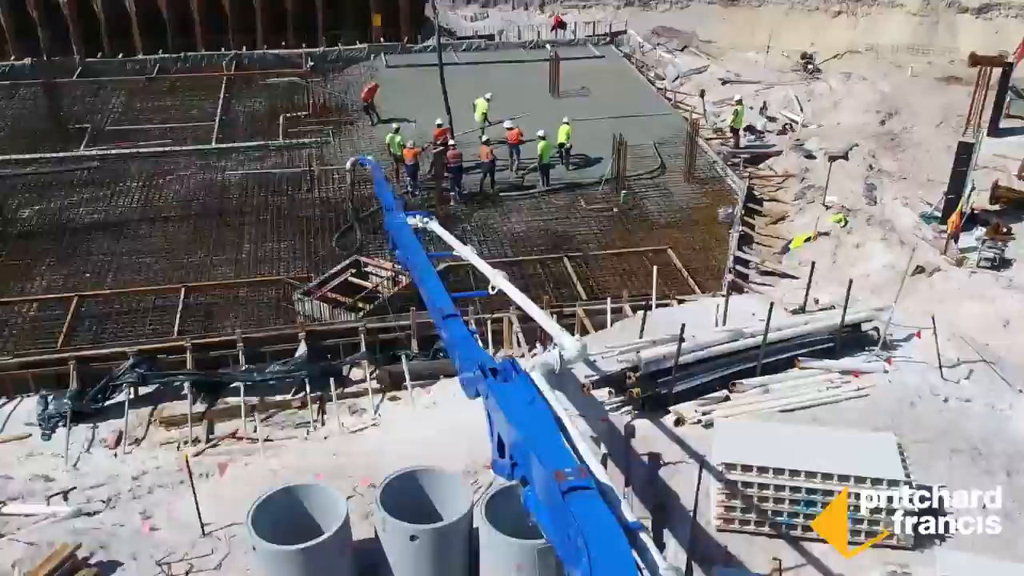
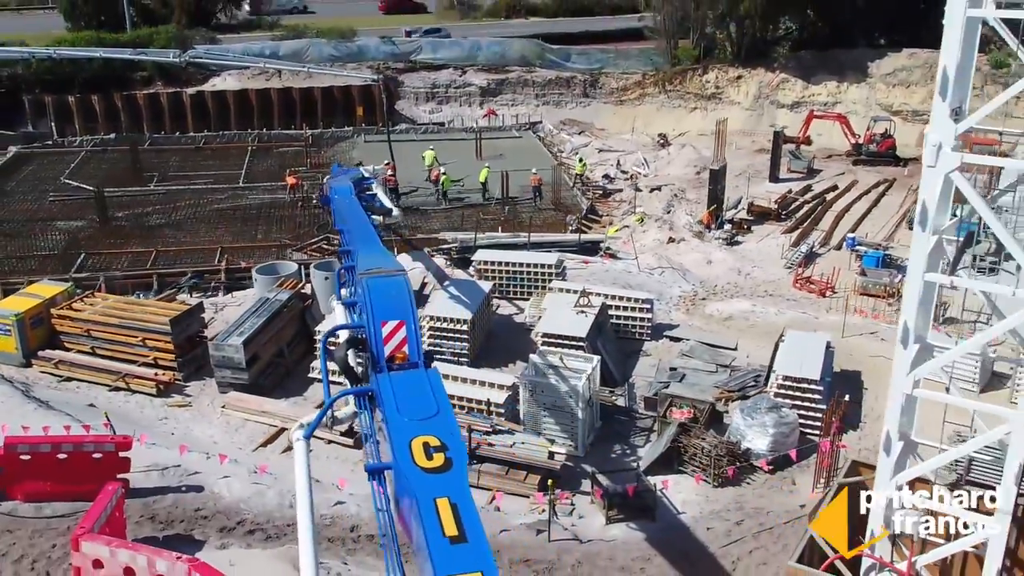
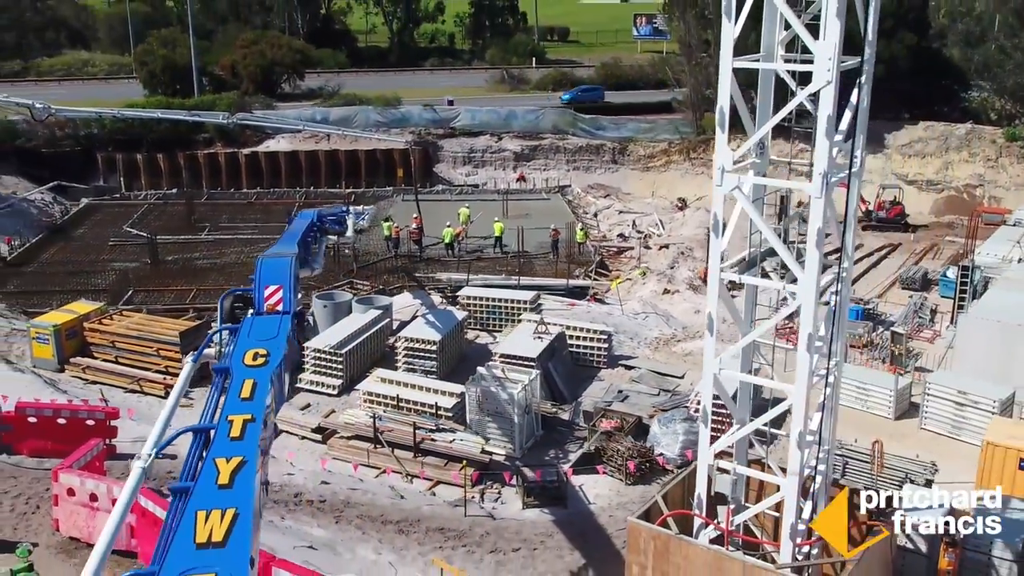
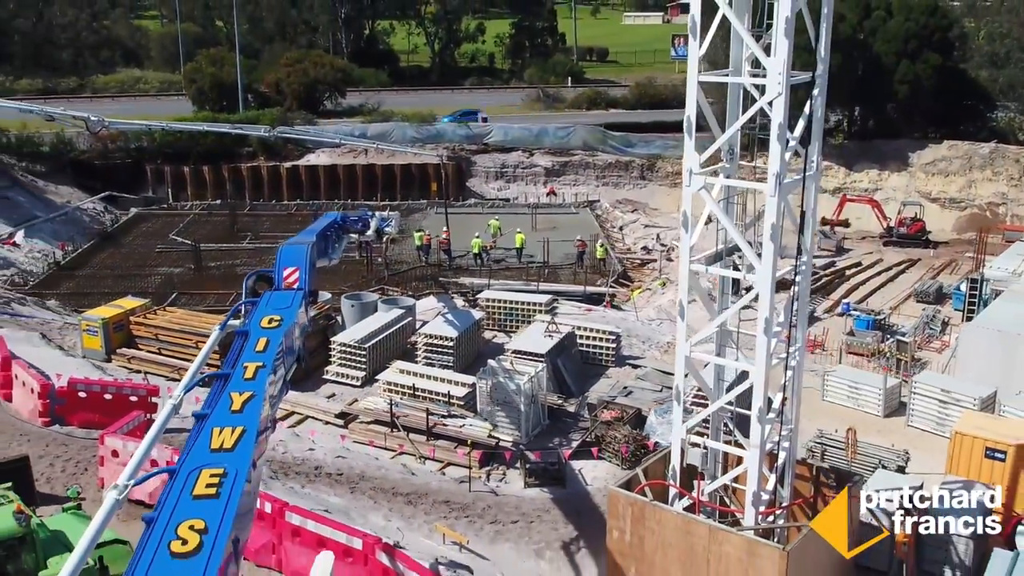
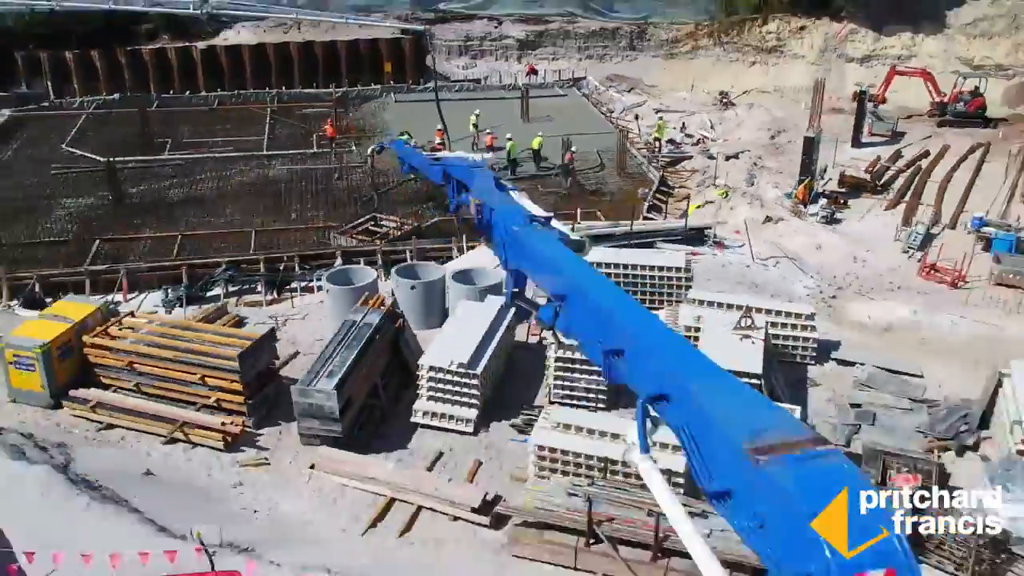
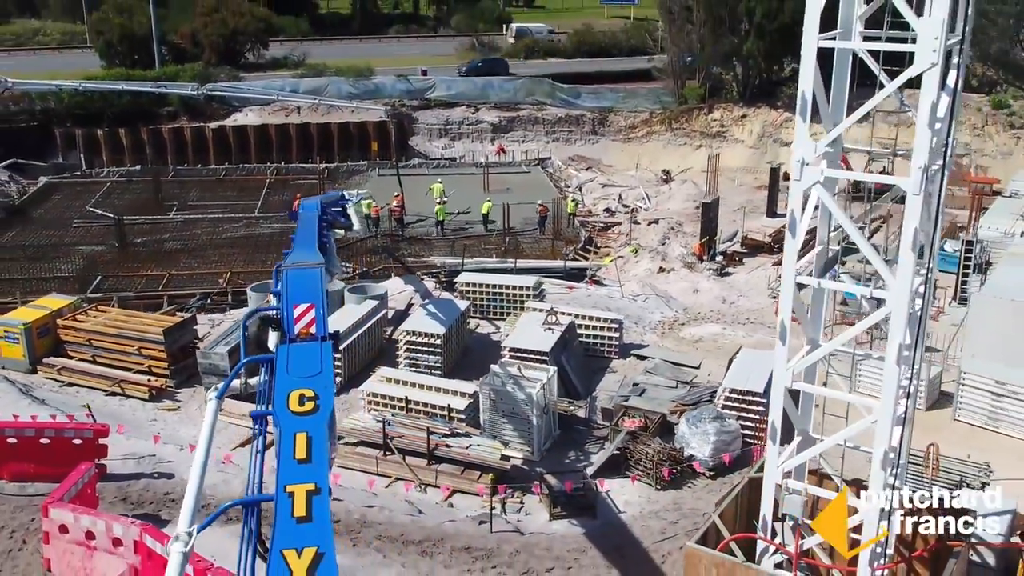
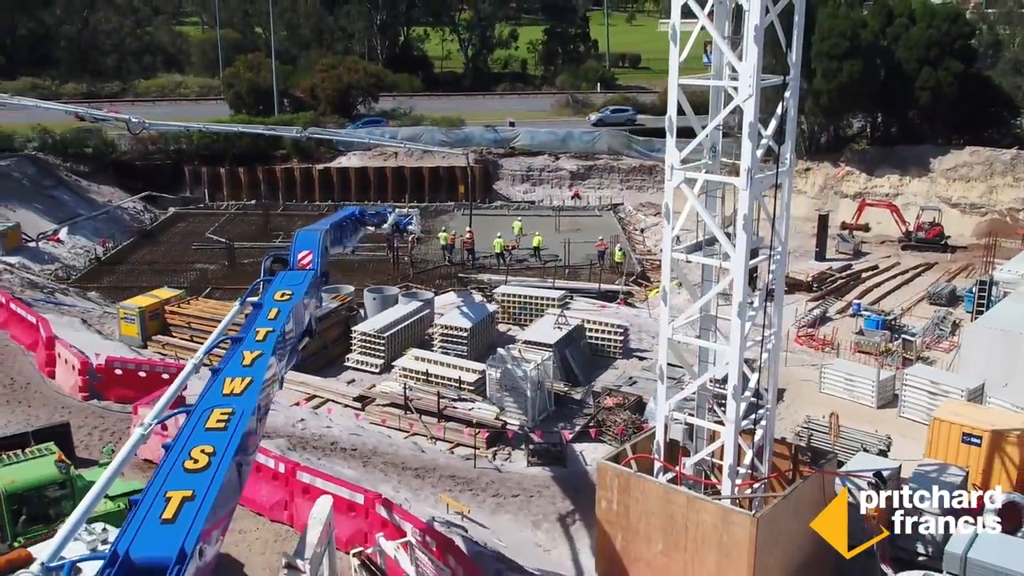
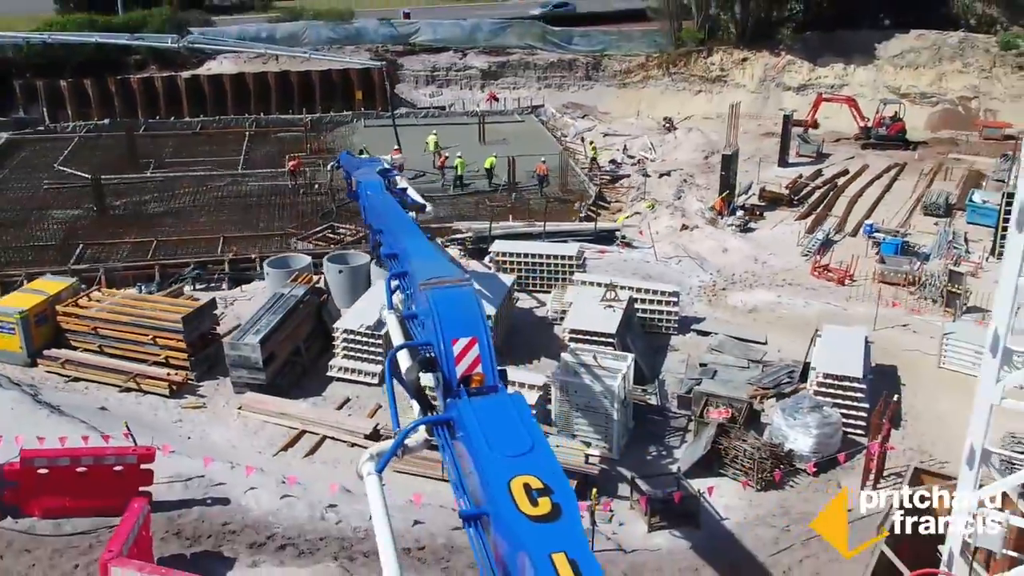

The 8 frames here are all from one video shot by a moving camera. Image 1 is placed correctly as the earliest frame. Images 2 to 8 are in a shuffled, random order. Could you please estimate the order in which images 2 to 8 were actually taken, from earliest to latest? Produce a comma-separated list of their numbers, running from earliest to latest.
5, 8, 2, 6, 3, 4, 7
